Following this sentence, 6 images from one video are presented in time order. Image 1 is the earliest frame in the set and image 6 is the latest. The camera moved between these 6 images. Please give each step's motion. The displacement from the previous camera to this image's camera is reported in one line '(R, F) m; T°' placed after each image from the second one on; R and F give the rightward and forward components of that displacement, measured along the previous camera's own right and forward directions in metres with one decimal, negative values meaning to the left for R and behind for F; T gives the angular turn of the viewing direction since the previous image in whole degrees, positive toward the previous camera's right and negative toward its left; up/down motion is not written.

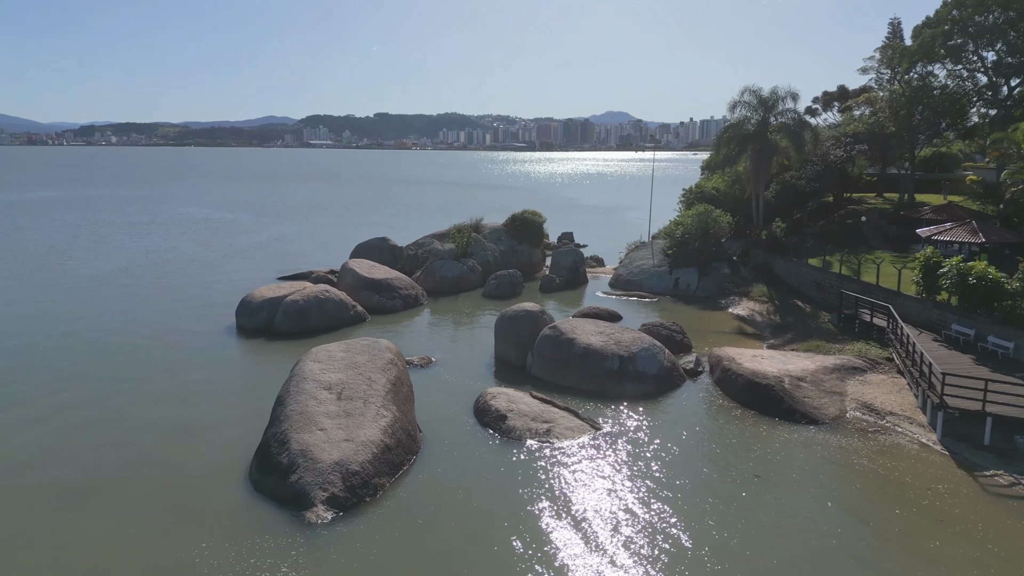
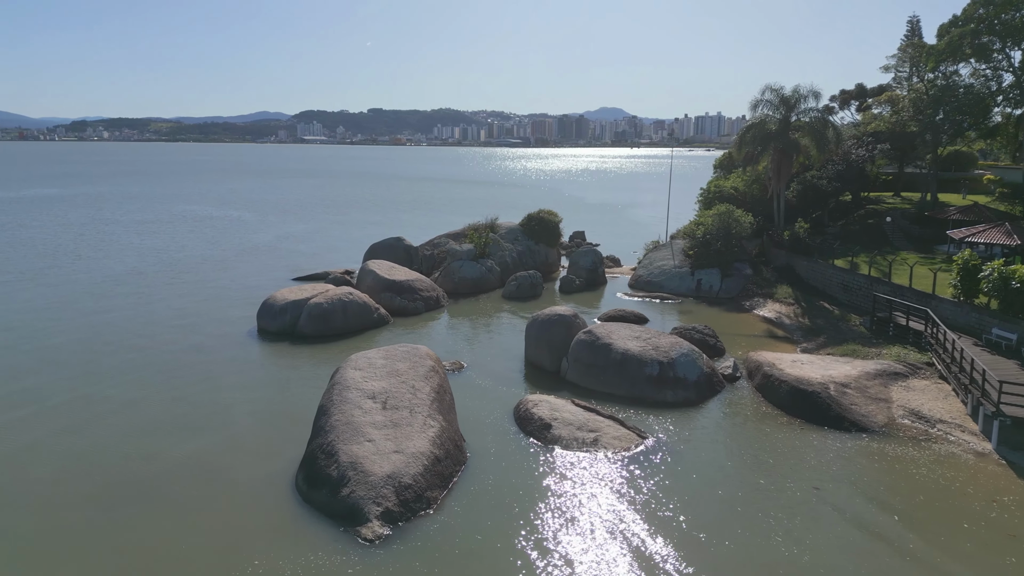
(-1.2, +0.4) m; 0°
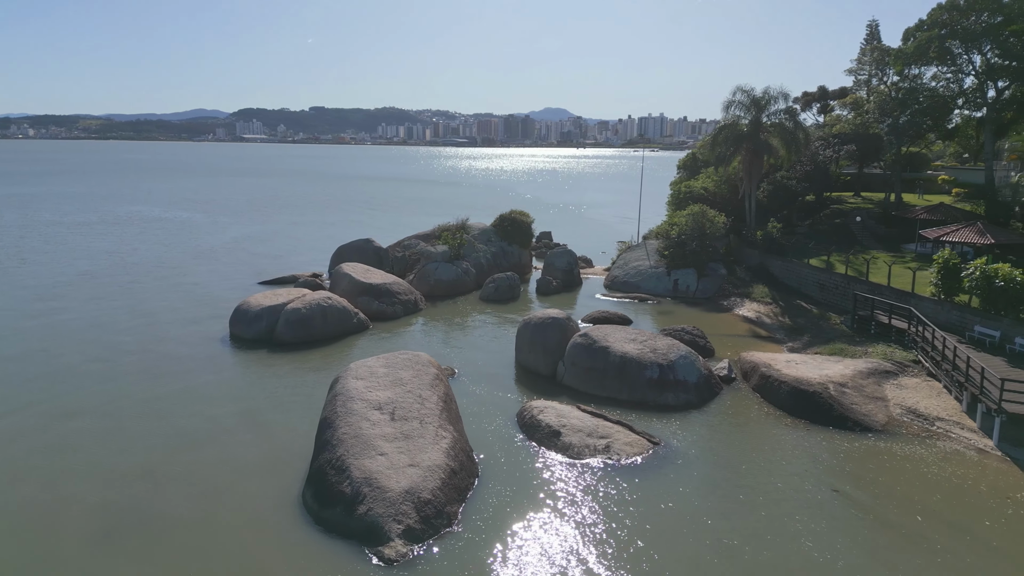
(-1.4, +0.5) m; +4°
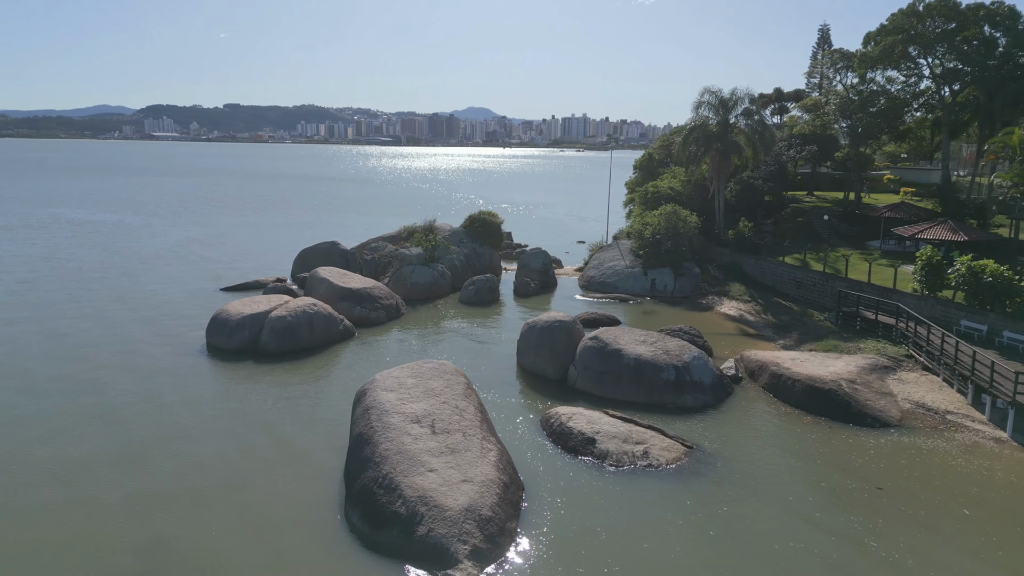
(-2.3, +0.6) m; +6°
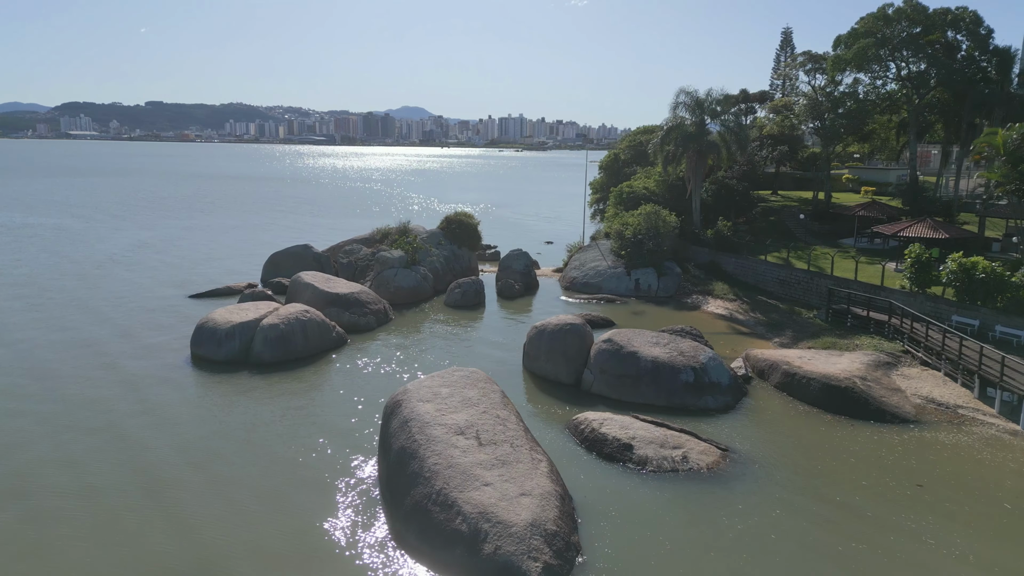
(-2.1, +0.6) m; +5°
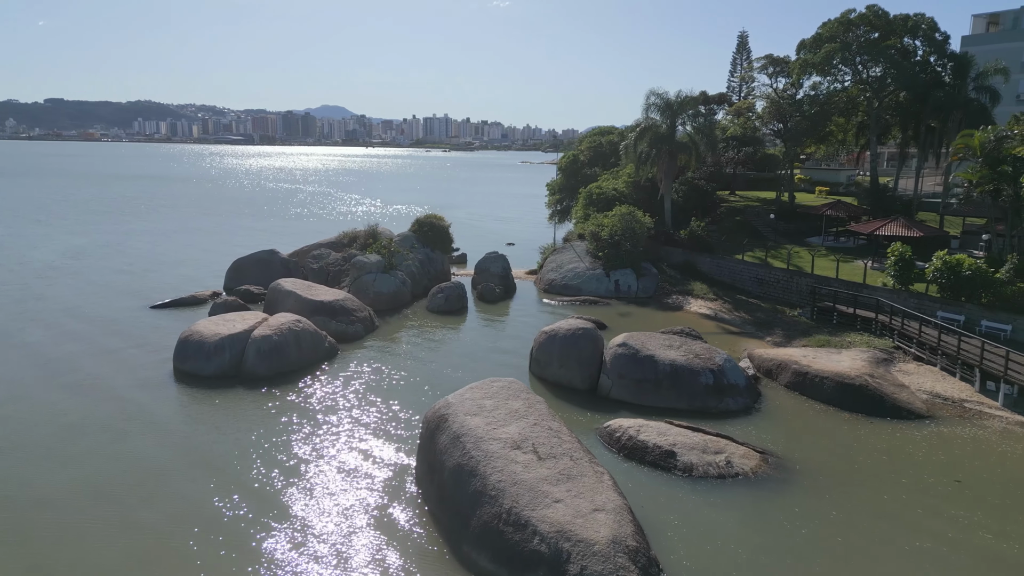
(-2.4, +0.7) m; +6°
